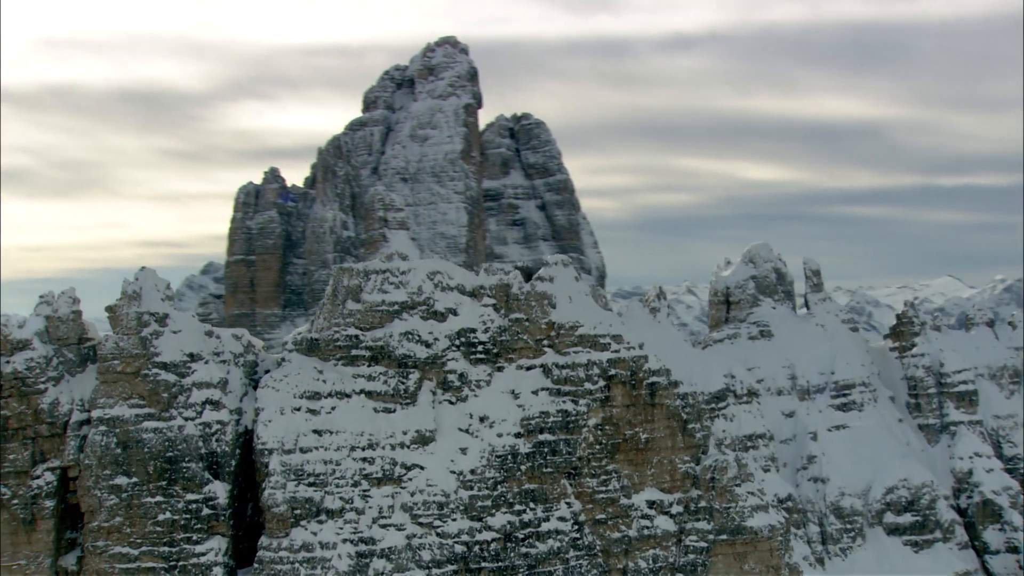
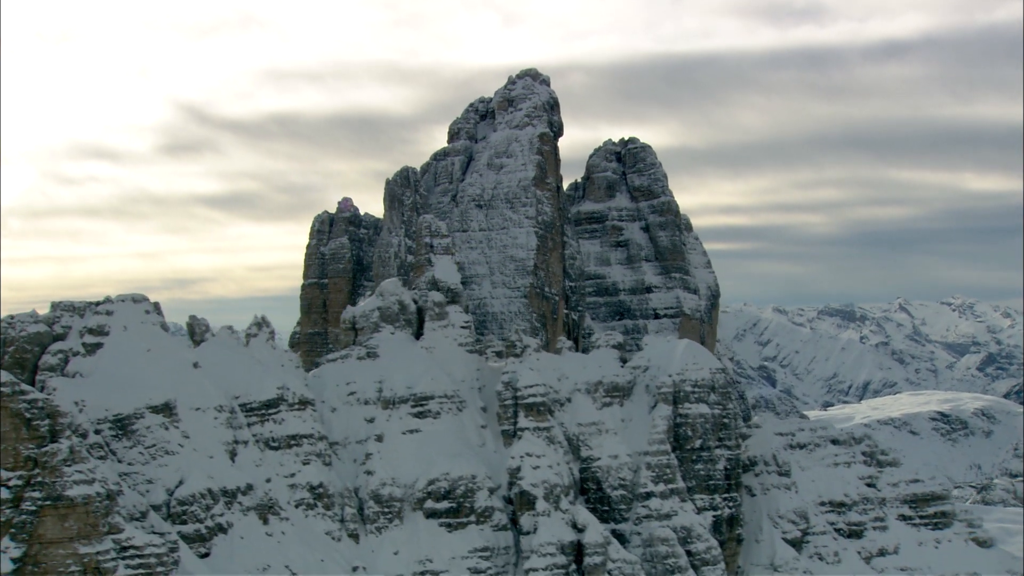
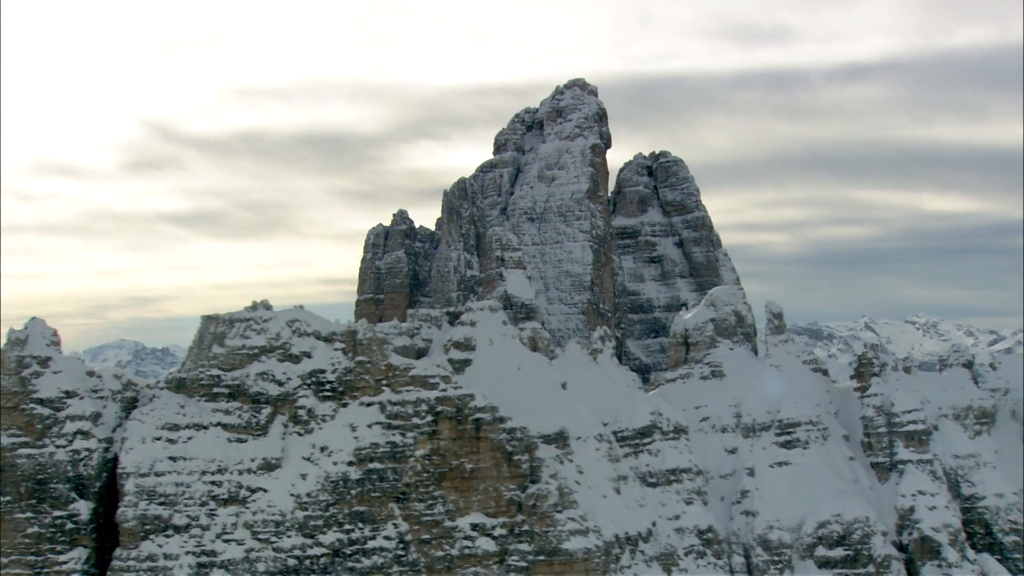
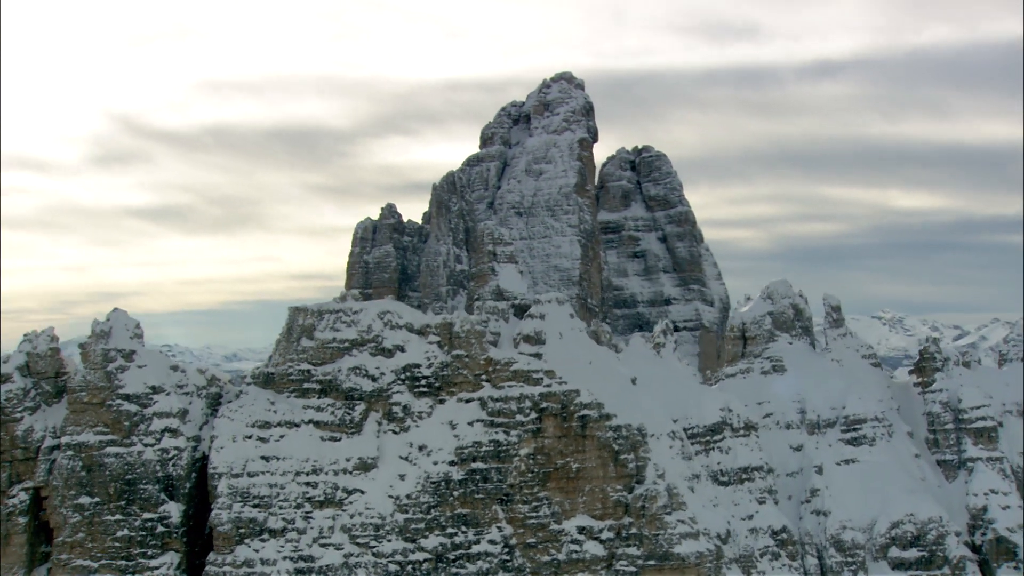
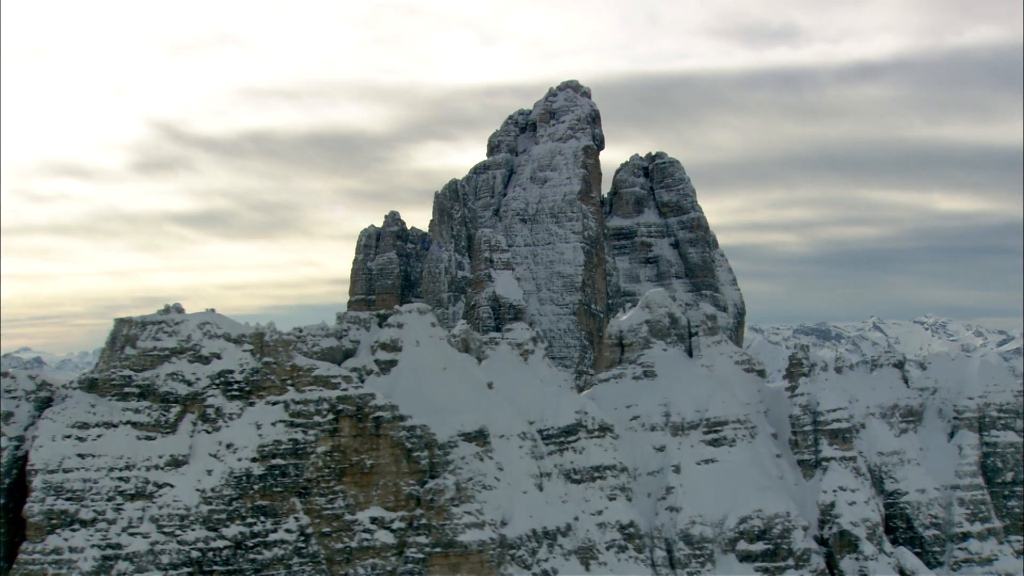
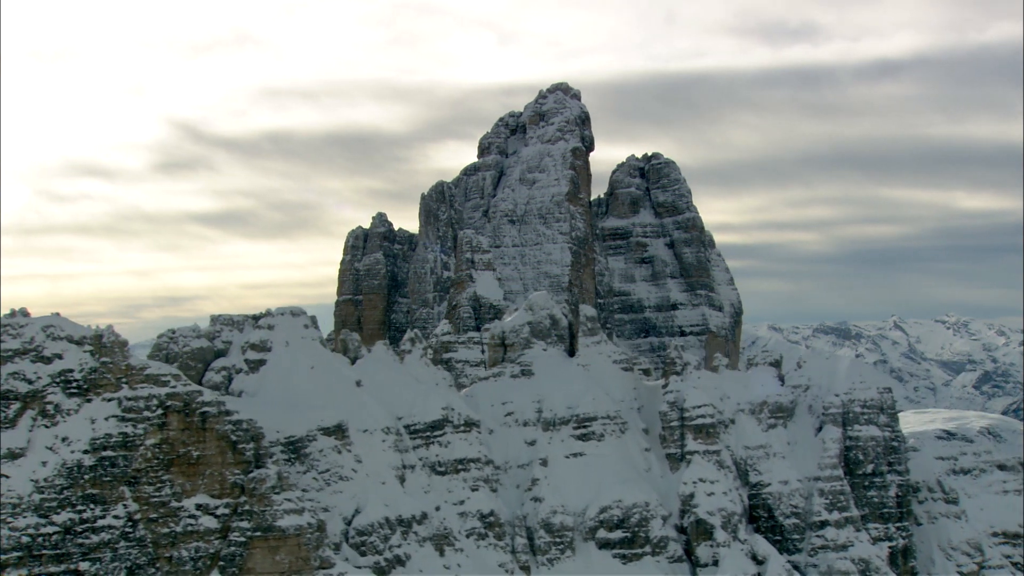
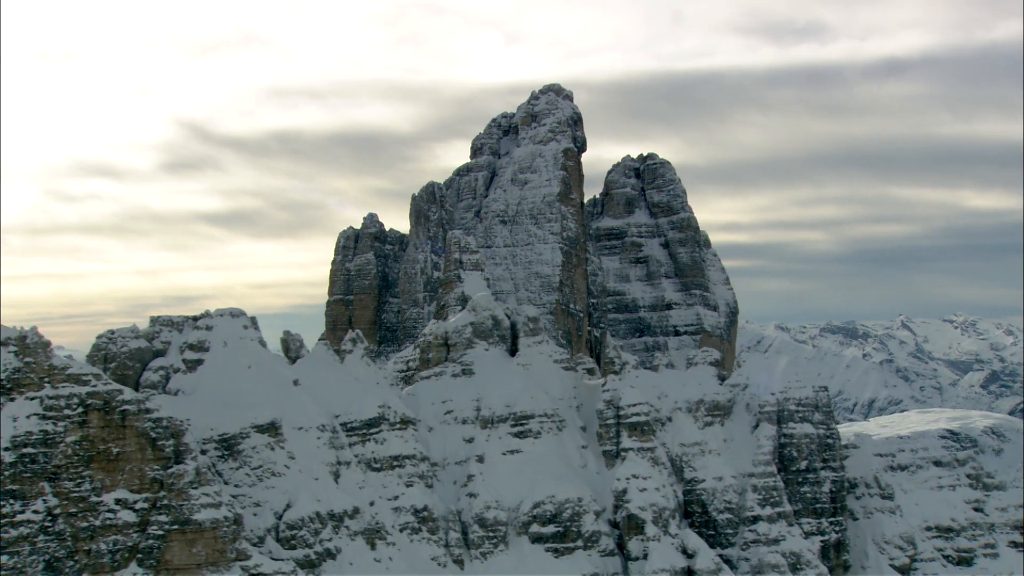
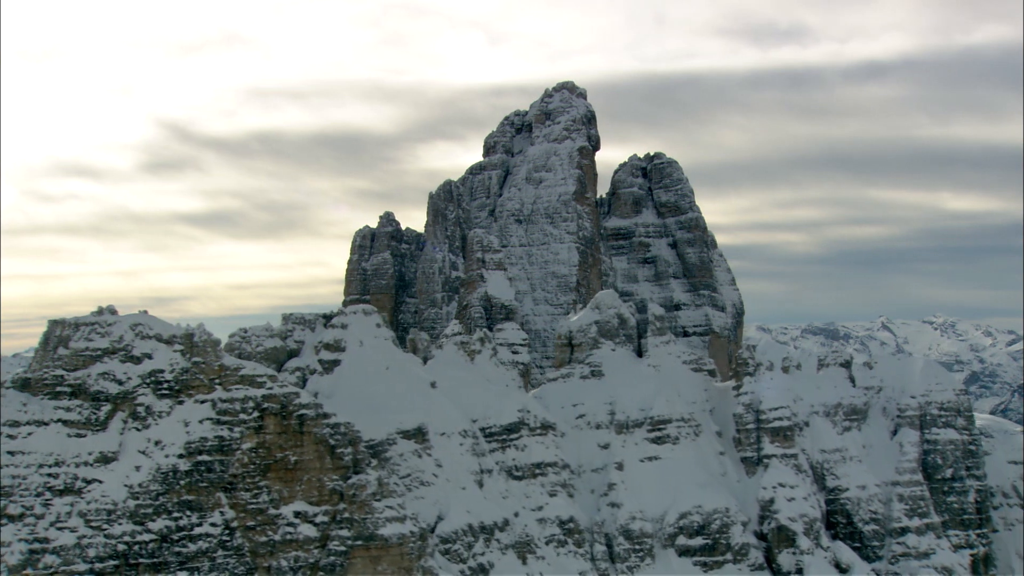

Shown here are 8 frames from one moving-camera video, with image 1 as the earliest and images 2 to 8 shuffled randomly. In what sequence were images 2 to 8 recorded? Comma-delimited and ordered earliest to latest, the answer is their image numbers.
4, 3, 5, 8, 6, 7, 2
